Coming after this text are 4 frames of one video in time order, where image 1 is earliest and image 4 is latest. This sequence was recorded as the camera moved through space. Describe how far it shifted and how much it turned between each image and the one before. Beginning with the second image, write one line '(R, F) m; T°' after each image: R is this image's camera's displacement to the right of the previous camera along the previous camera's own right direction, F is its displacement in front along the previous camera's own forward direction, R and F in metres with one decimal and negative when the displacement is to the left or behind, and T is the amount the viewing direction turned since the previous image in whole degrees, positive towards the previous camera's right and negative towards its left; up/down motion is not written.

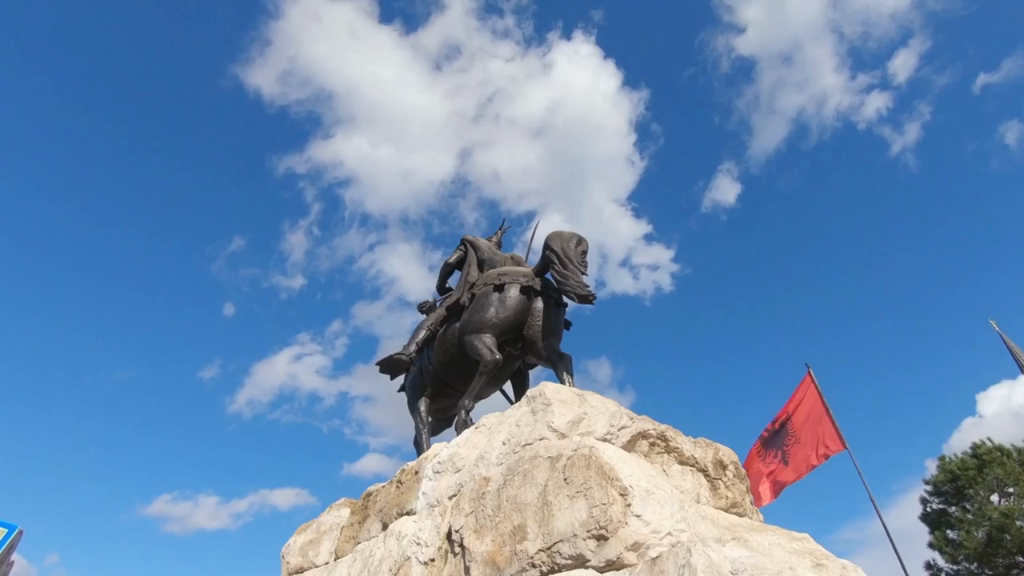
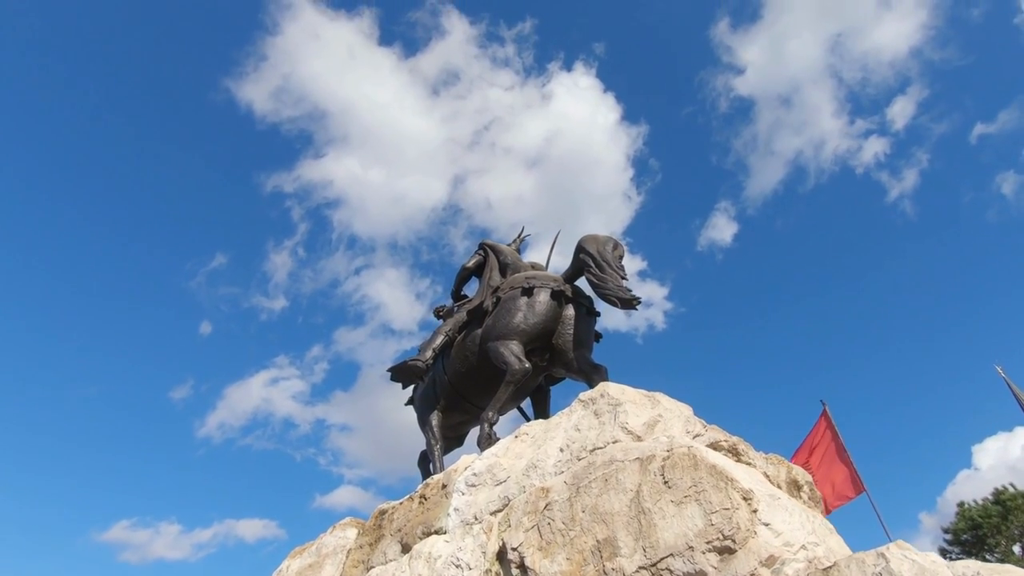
(-0.7, +1.1) m; +2°
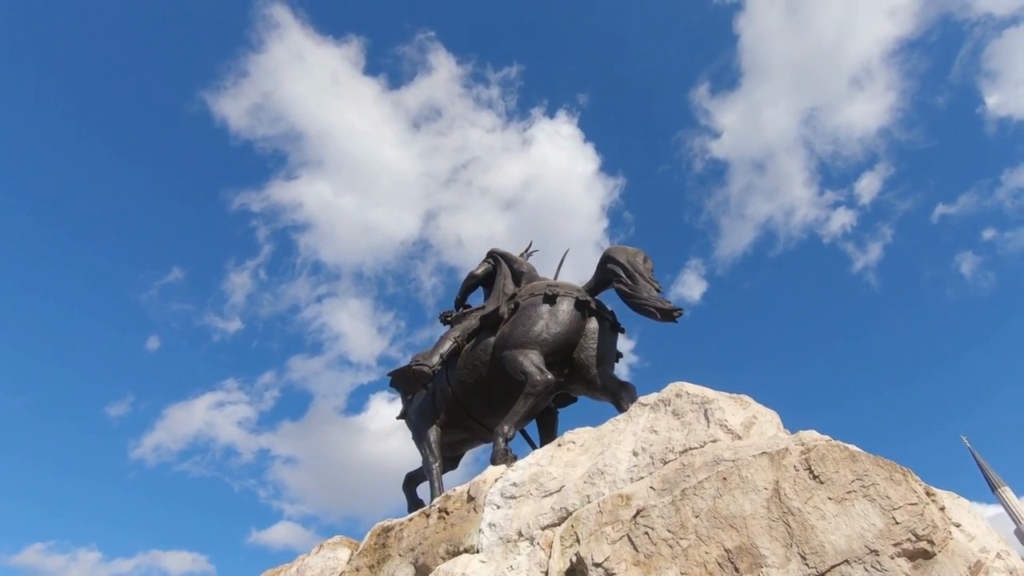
(-0.9, +0.9) m; +3°
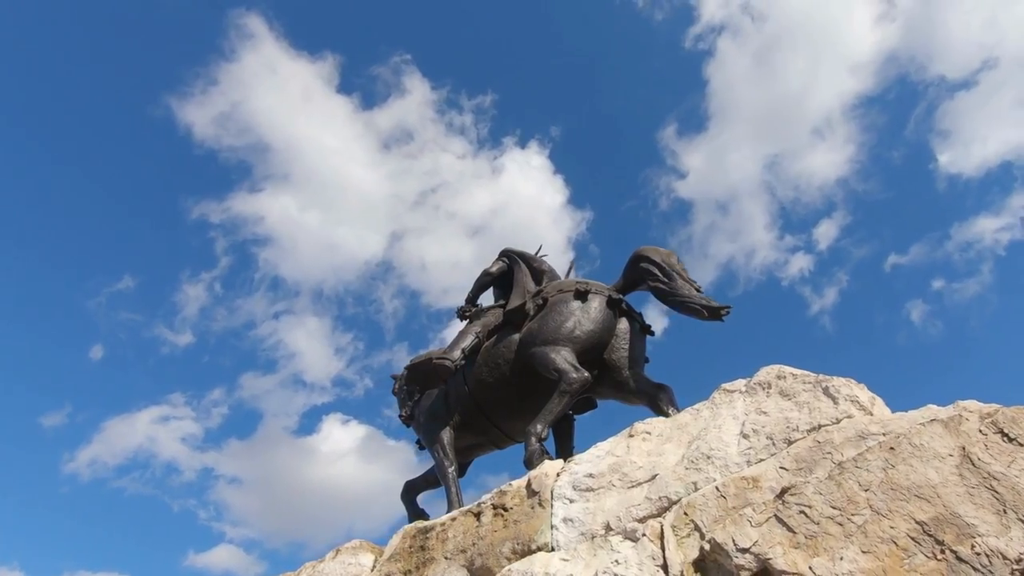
(-1.0, +0.5) m; +4°
